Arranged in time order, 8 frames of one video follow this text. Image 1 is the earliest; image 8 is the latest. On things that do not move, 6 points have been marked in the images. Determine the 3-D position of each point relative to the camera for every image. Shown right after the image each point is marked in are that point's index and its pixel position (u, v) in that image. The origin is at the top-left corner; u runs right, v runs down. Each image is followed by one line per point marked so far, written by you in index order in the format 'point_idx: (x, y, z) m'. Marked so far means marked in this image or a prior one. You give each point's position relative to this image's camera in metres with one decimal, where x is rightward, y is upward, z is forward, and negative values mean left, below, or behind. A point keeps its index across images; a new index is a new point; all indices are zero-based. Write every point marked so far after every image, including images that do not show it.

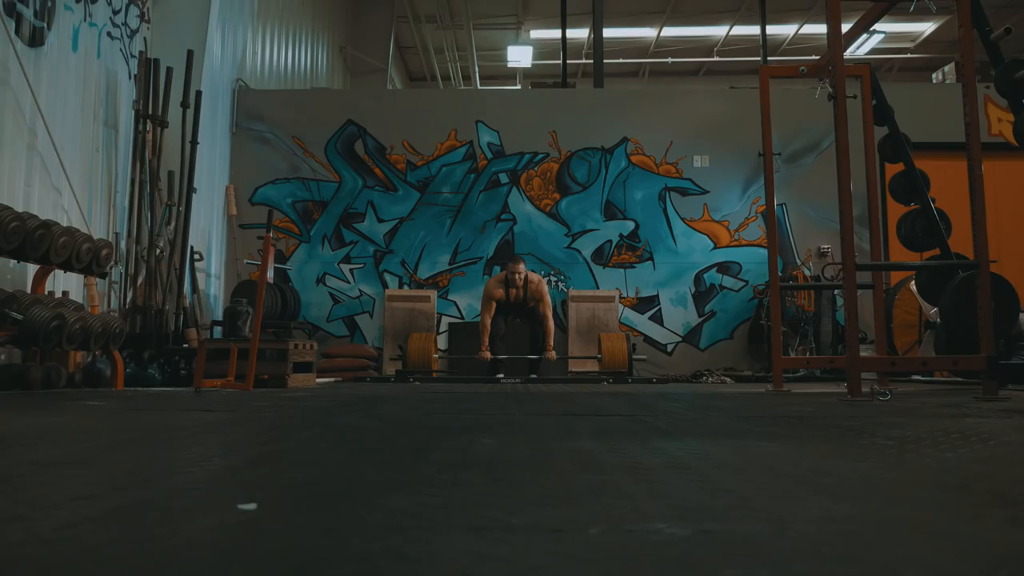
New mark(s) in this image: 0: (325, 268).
0: (-1.8, +0.2, +8.0) m
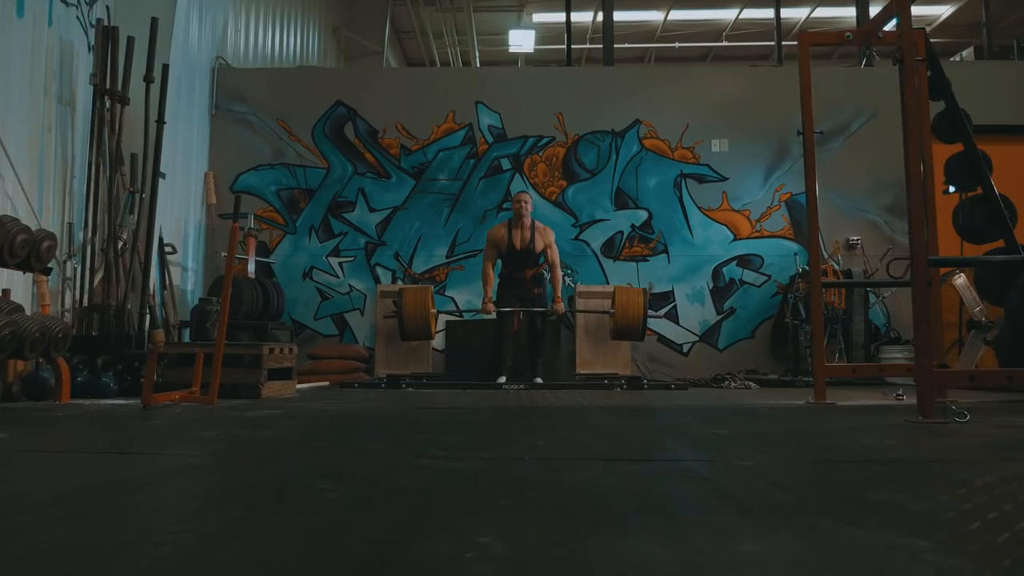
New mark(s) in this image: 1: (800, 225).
0: (-1.8, +0.2, +7.4) m
1: (+2.6, +0.6, +7.4) m
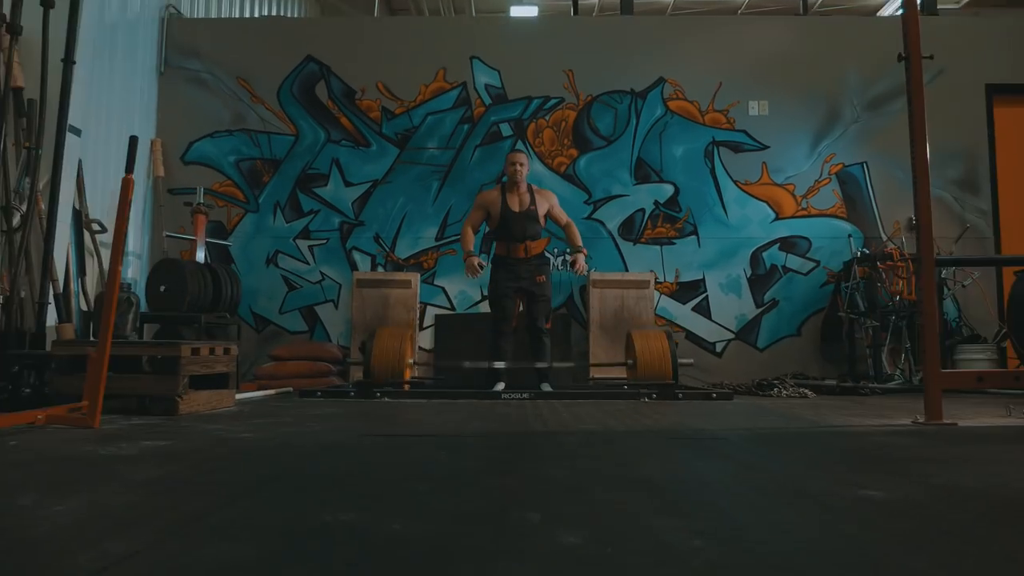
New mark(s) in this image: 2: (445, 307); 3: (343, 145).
0: (-1.8, +0.3, +6.3) m
1: (+2.6, +0.7, +6.3) m
2: (-0.5, -0.1, +6.2) m
3: (-1.3, +1.1, +6.4) m
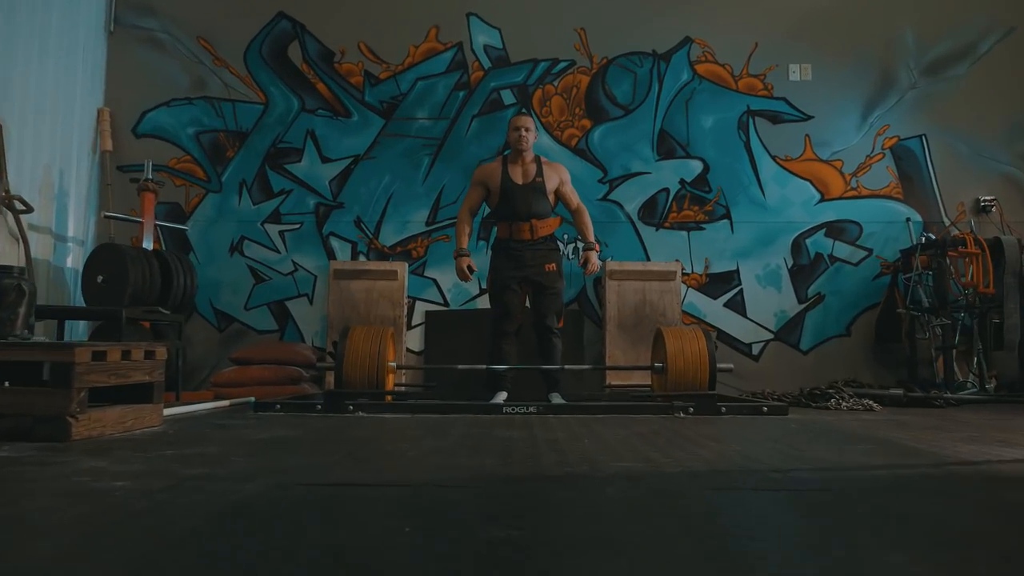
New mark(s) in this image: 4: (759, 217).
0: (-1.8, +0.4, +5.4) m
1: (+2.6, +0.7, +5.4) m
2: (-0.5, -0.1, +5.3) m
3: (-1.3, +1.1, +5.5) m
4: (+1.6, +0.5, +5.4) m
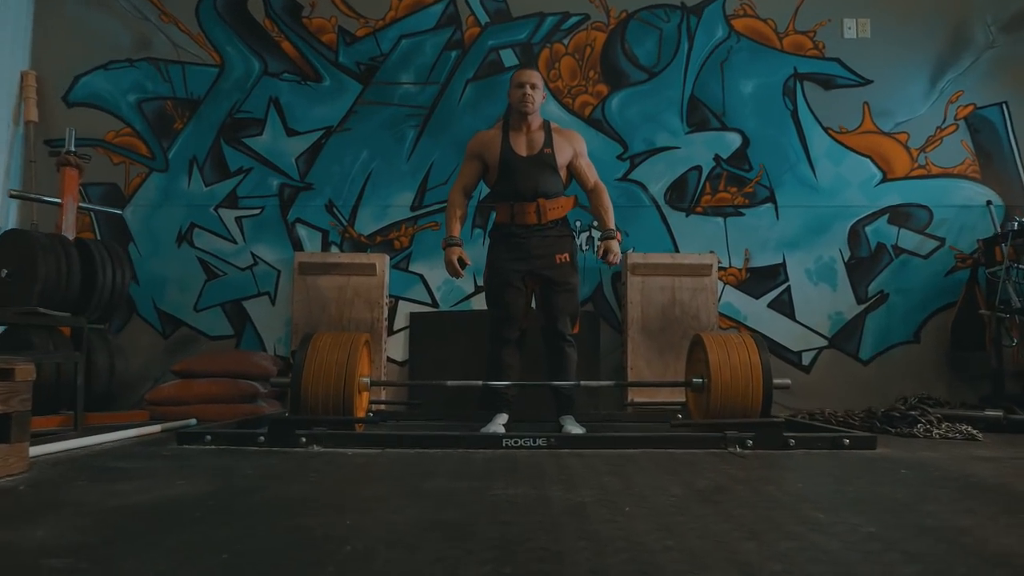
0: (-1.7, +0.4, +4.5) m
1: (+2.6, +0.7, +4.5) m
2: (-0.5, -0.1, +4.4) m
3: (-1.3, +1.2, +4.6) m
4: (+1.6, +0.5, +4.5) m
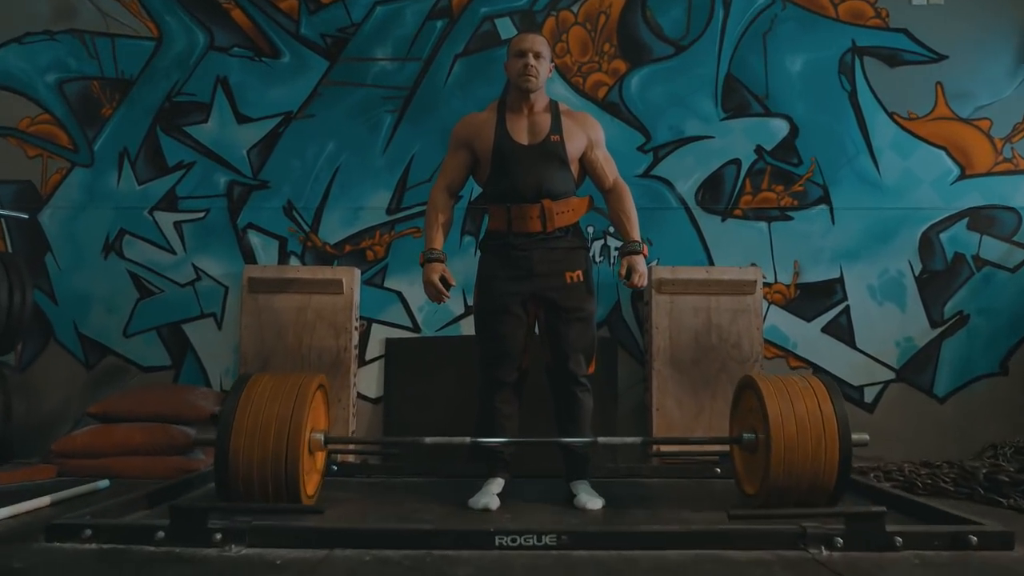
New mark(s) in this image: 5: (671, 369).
0: (-1.8, +0.3, +3.7) m
1: (+2.6, +0.6, +3.7) m
2: (-0.5, -0.2, +3.7) m
3: (-1.3, +1.1, +3.8) m
4: (+1.6, +0.4, +3.7) m
5: (+0.6, -0.3, +3.4) m
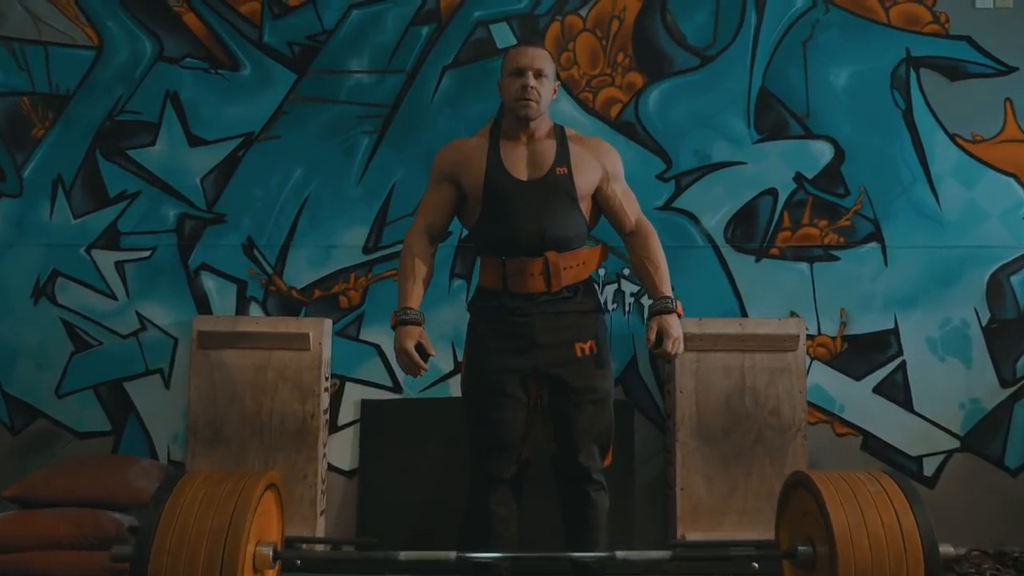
0: (-1.8, +0.1, +3.2) m
1: (+2.6, +0.4, +3.2) m
2: (-0.5, -0.4, +3.1) m
3: (-1.3, +0.9, +3.3) m
4: (+1.6, +0.2, +3.1) m
5: (+0.6, -0.5, +2.8) m
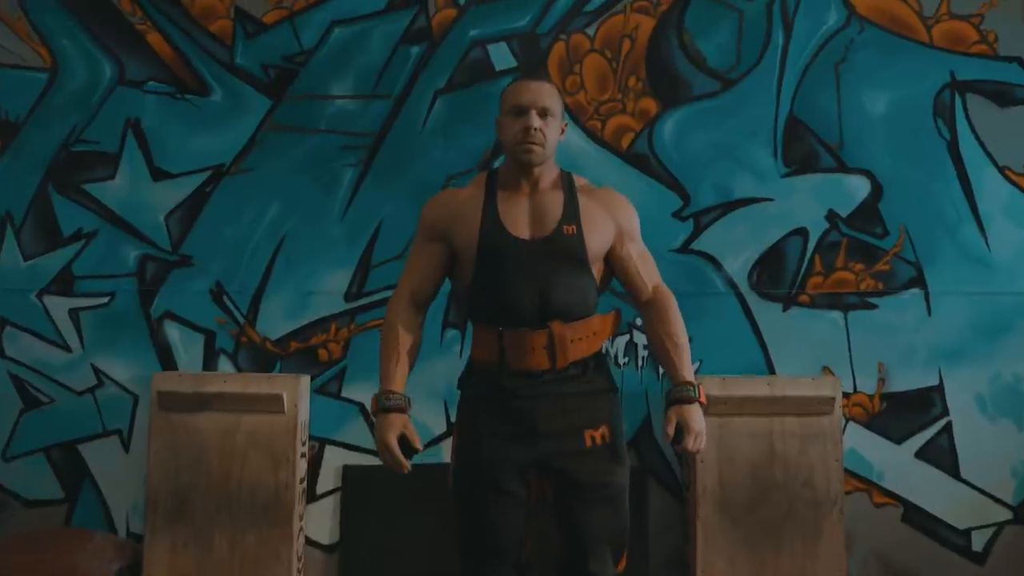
0: (-1.8, -0.1, +2.9) m
1: (+2.6, +0.3, +2.9) m
2: (-0.5, -0.5, +2.8) m
3: (-1.3, +0.7, +3.0) m
4: (+1.6, 0.0, +2.8) m
5: (+0.6, -0.7, +2.5) m
